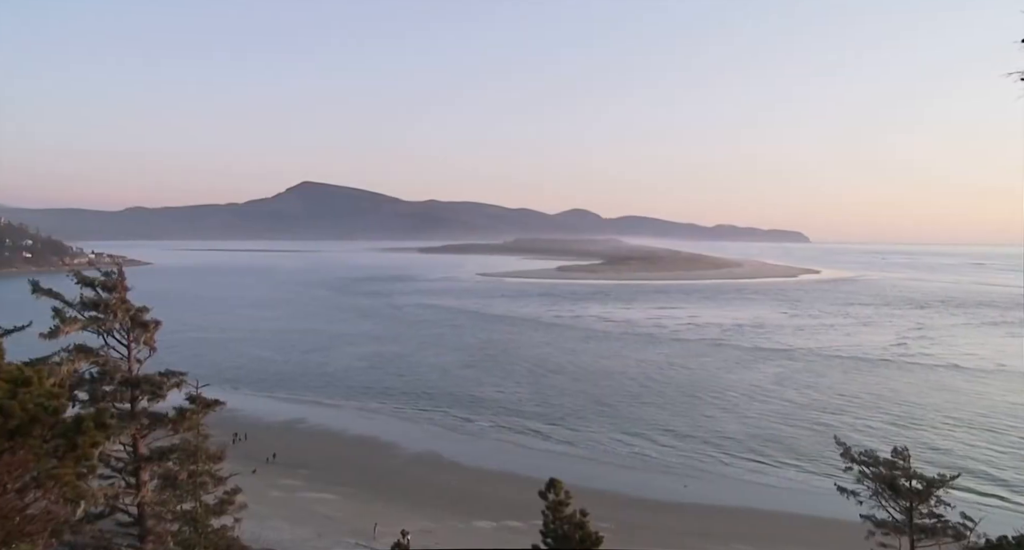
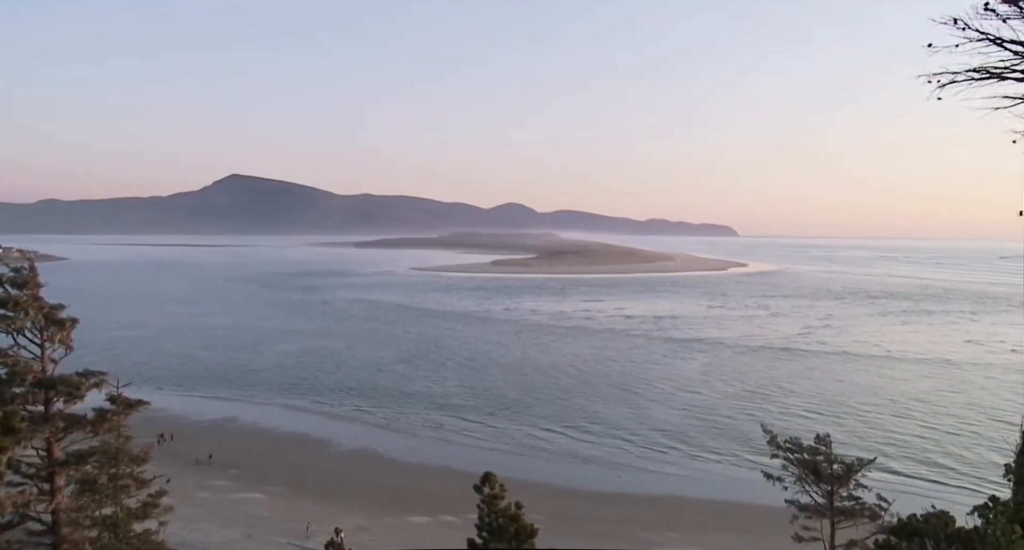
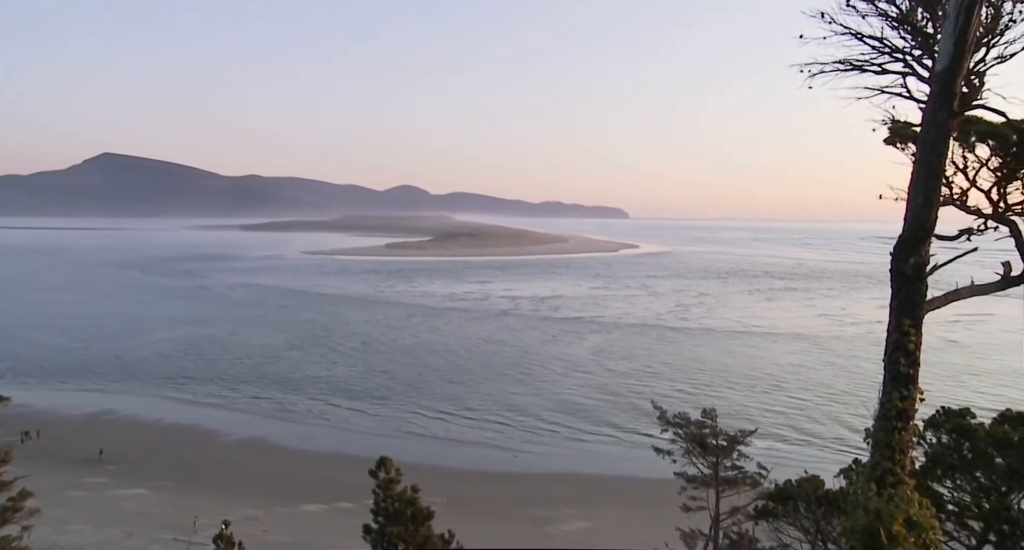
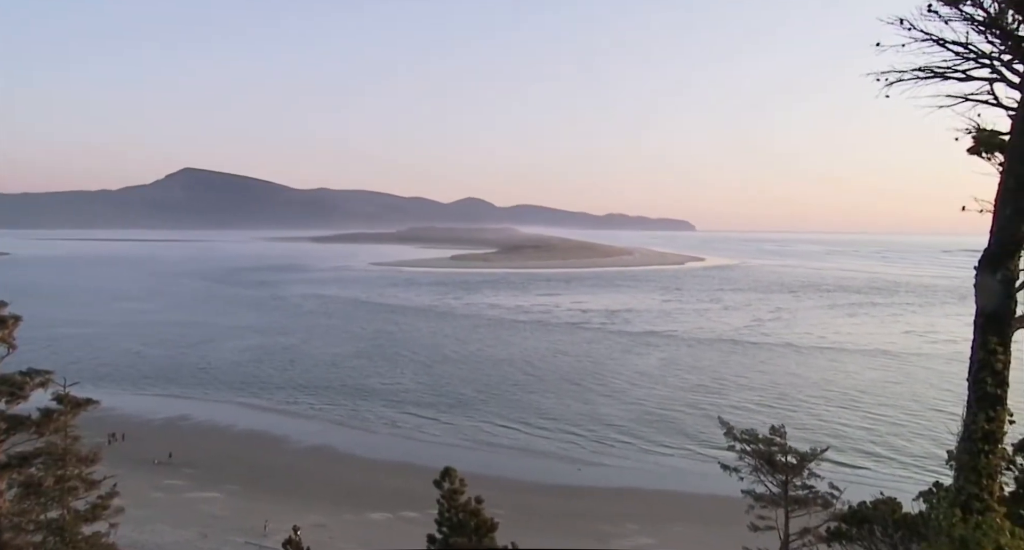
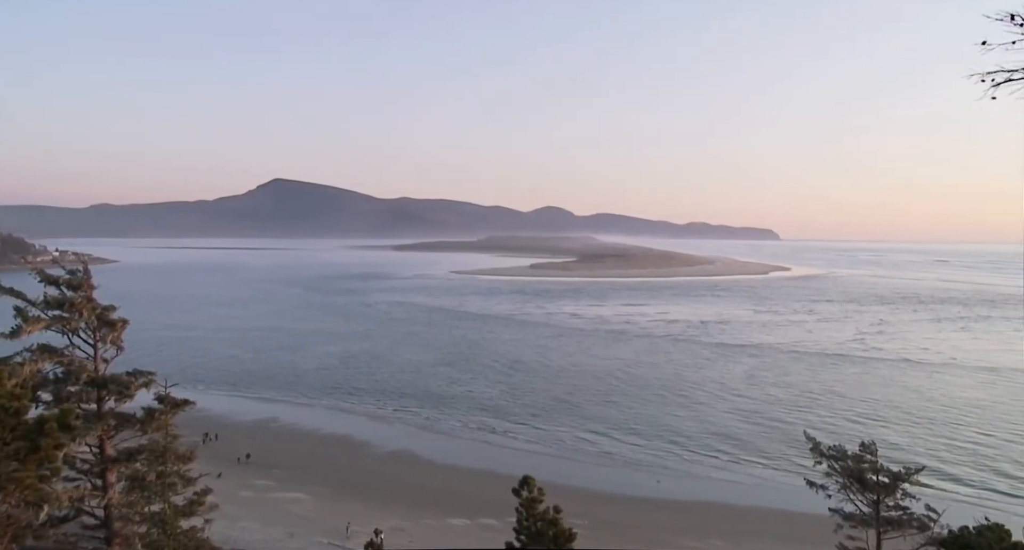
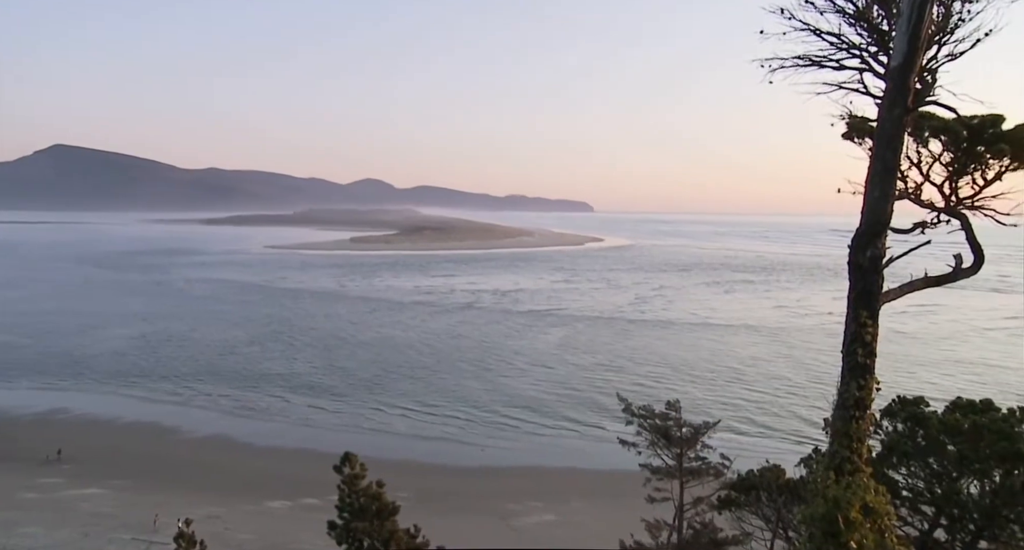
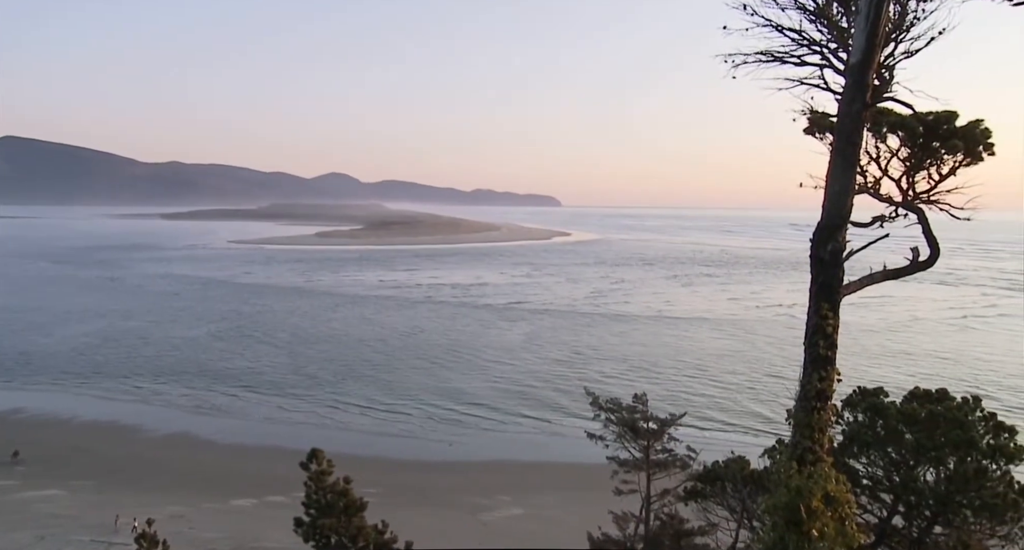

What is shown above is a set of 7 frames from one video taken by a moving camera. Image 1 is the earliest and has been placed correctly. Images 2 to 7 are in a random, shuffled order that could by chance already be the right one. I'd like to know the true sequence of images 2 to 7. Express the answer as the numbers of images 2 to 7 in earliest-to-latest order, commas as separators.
5, 2, 4, 3, 6, 7
